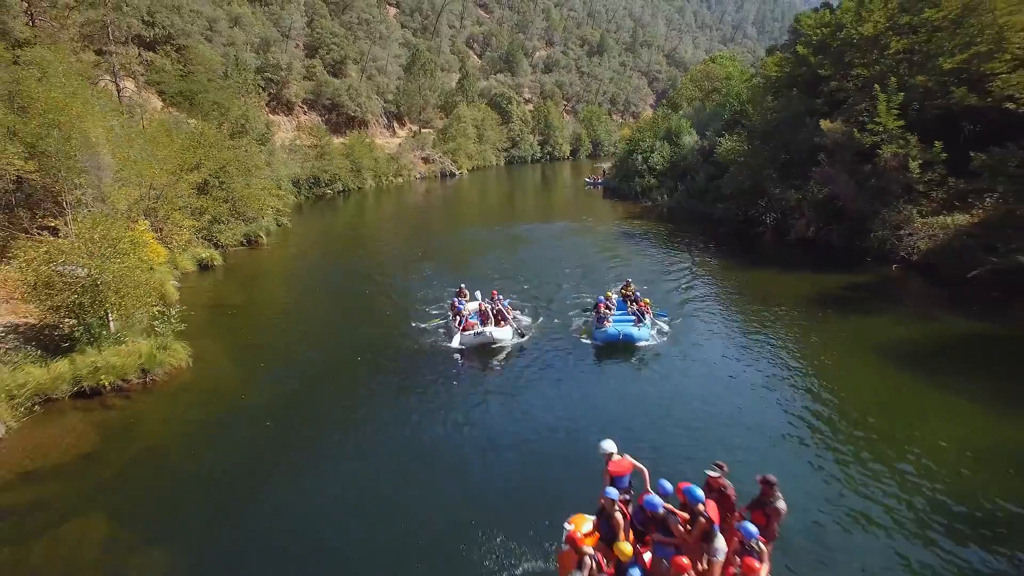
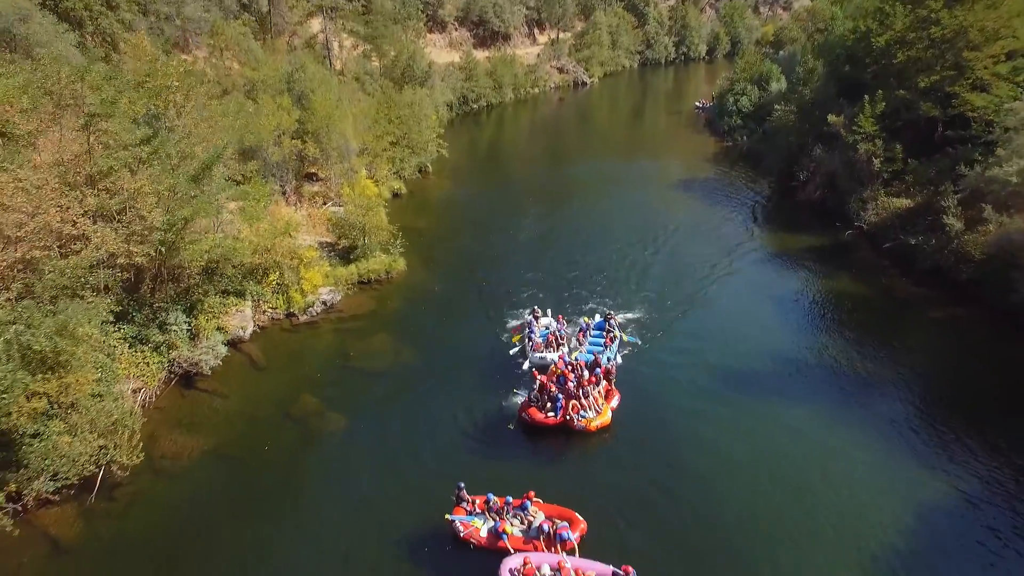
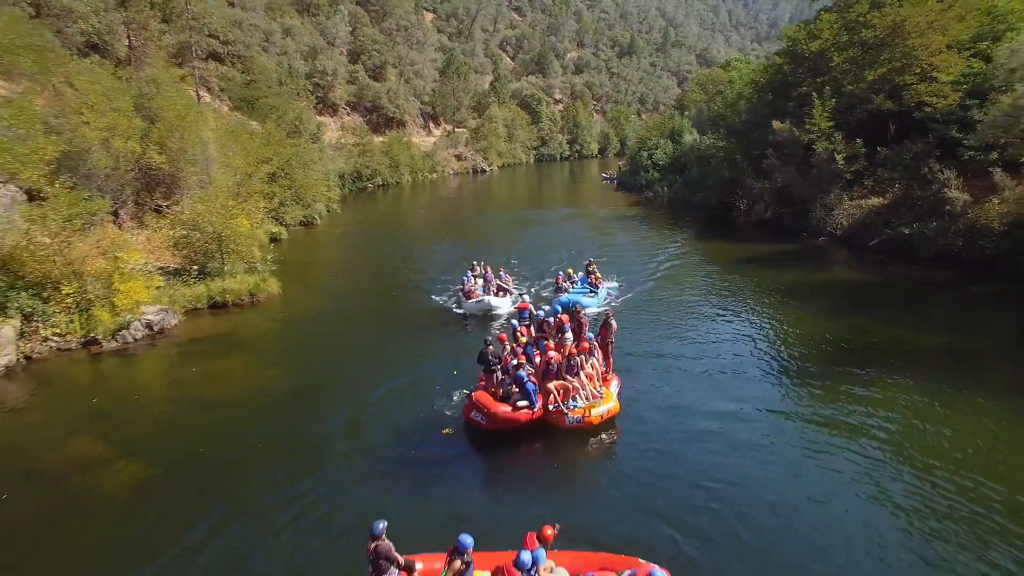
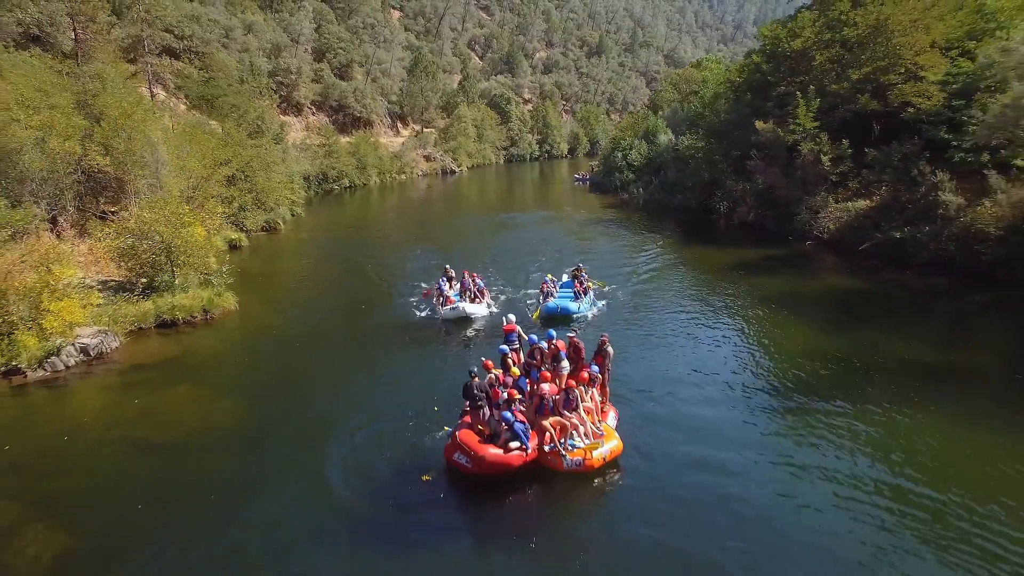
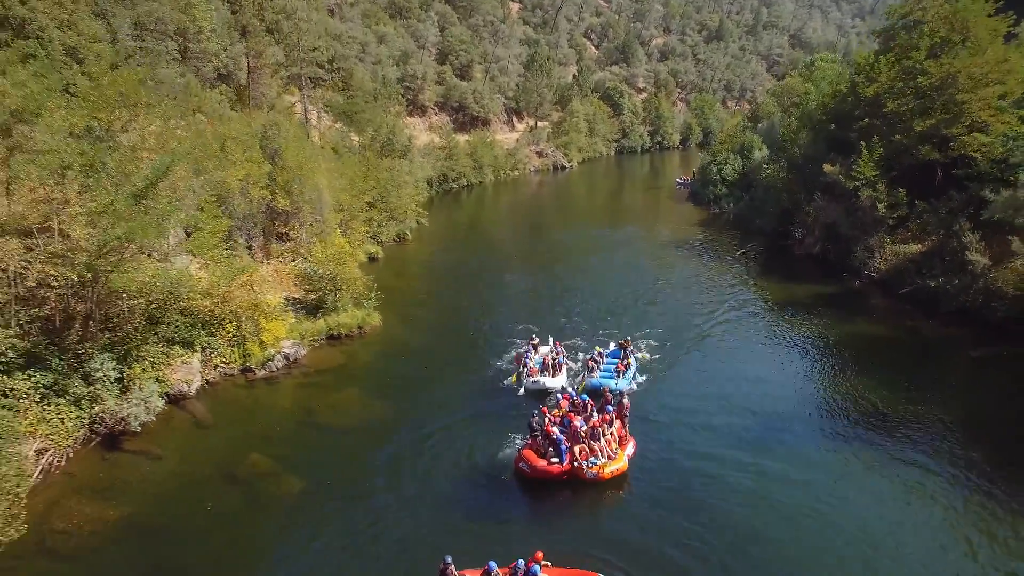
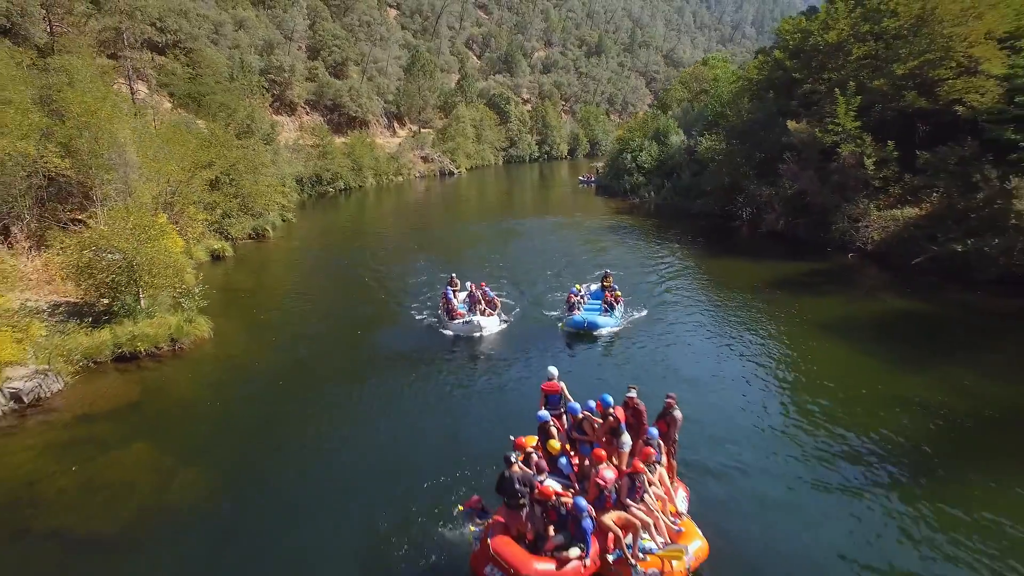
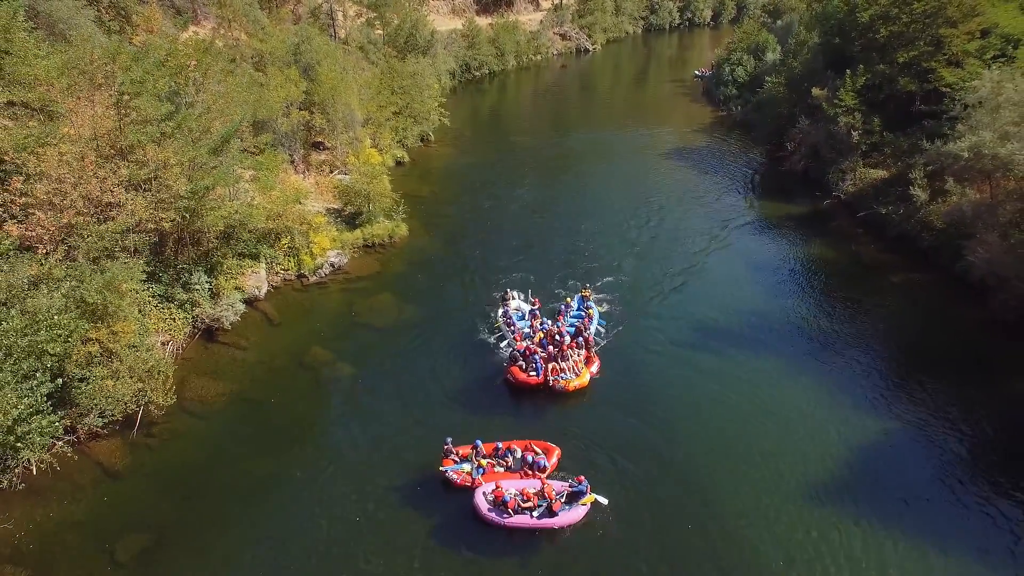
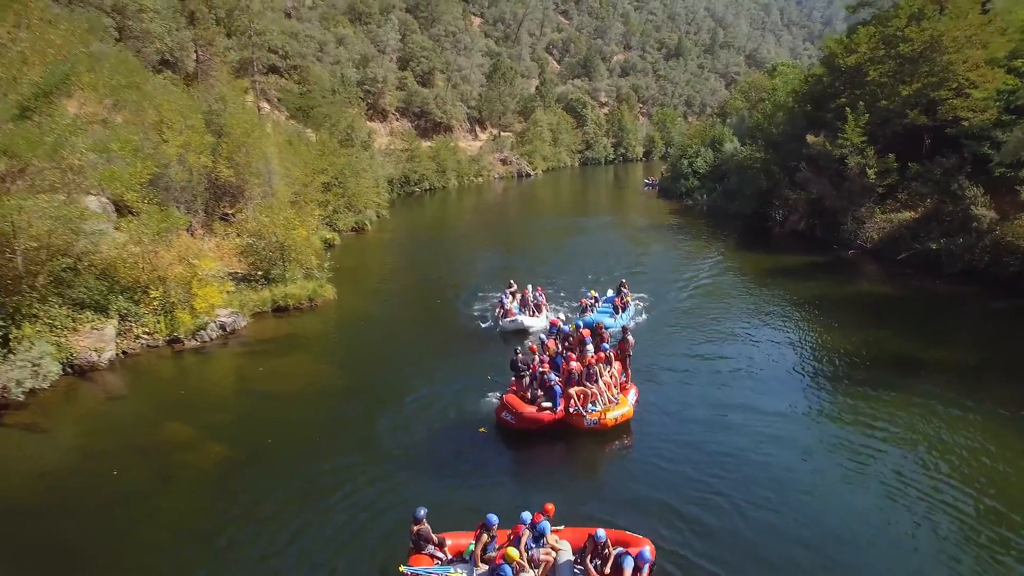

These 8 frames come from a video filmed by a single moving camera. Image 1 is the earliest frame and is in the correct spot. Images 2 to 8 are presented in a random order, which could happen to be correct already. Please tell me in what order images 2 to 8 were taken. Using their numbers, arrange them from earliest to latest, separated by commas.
6, 4, 3, 8, 5, 2, 7
